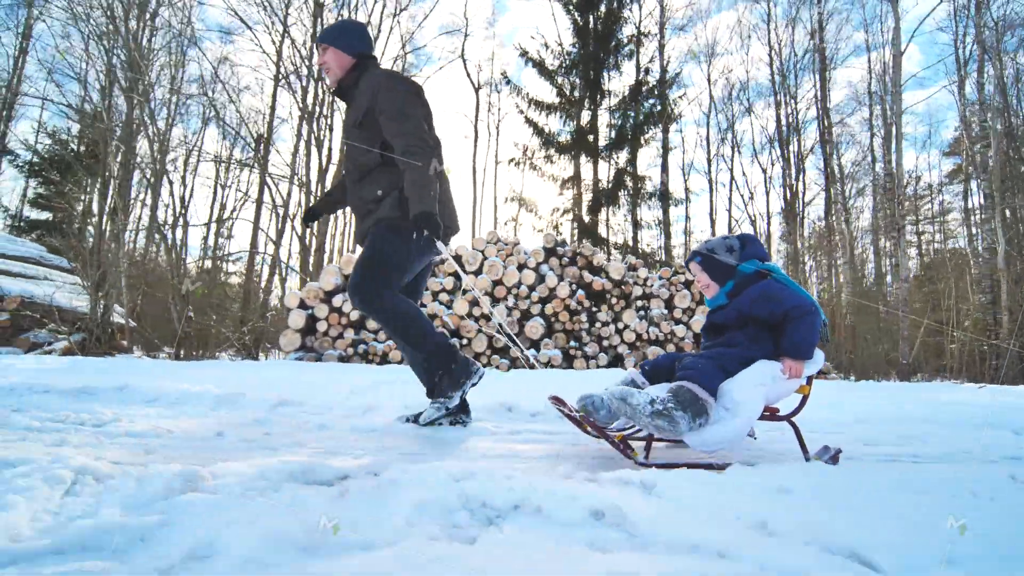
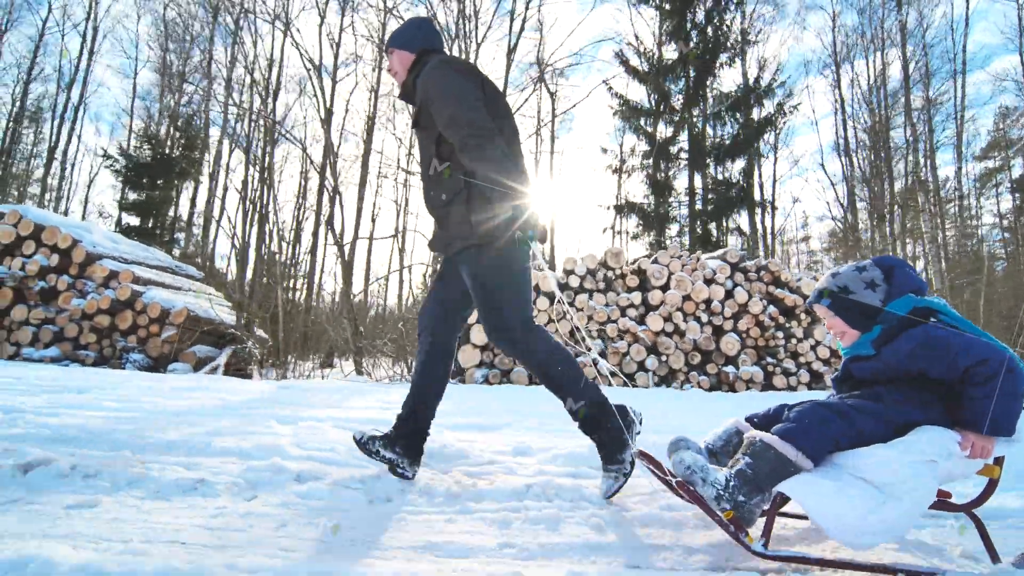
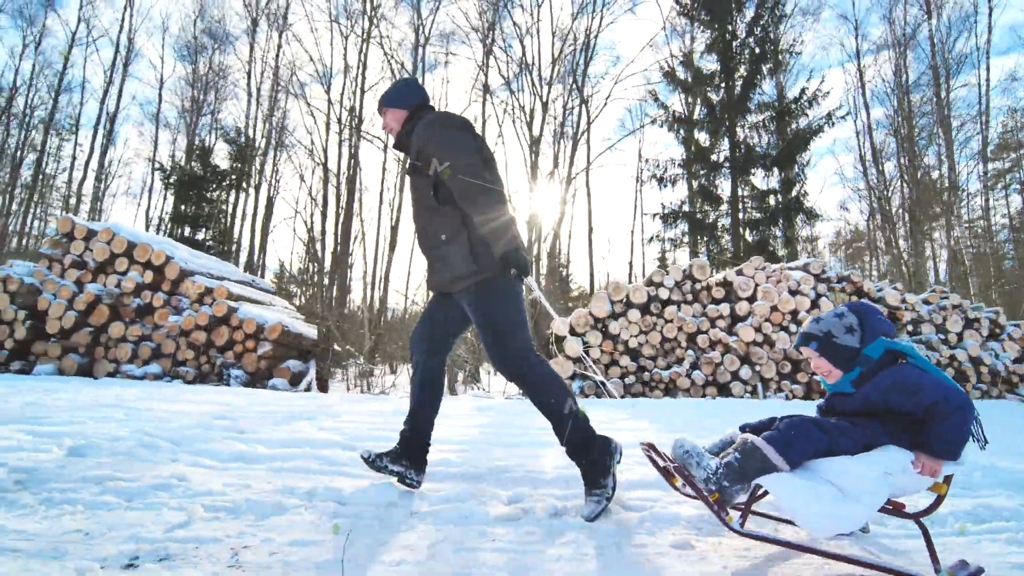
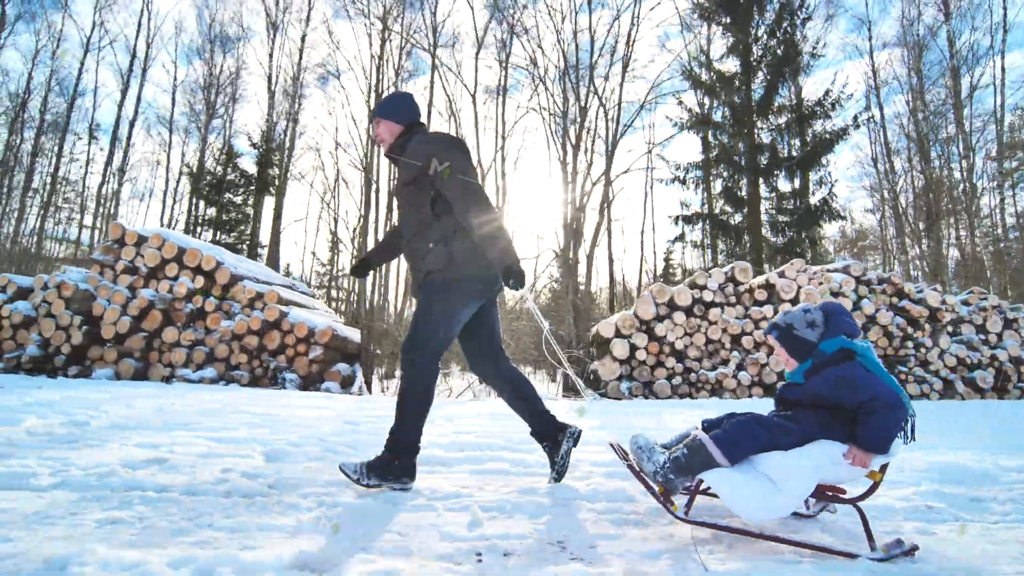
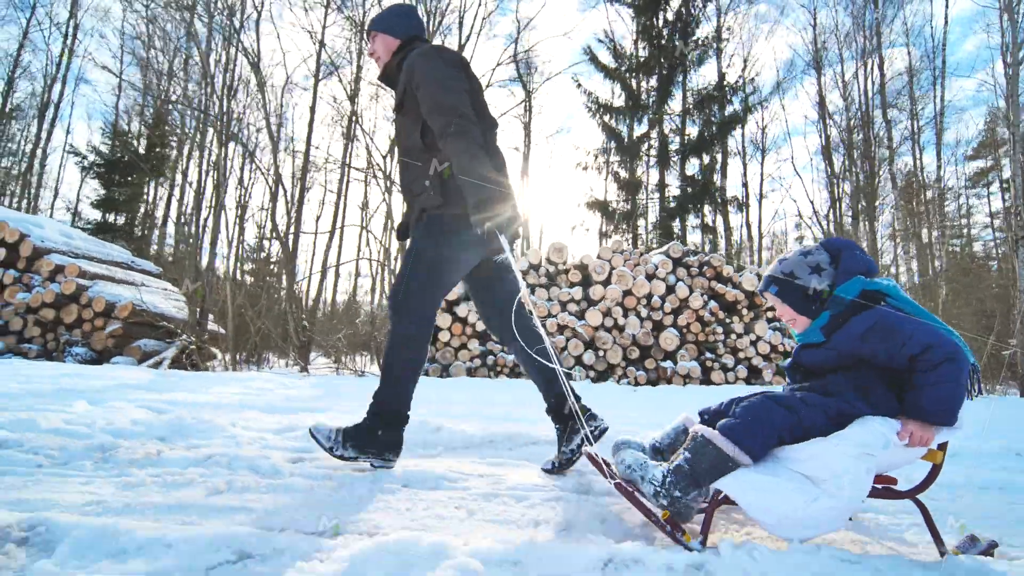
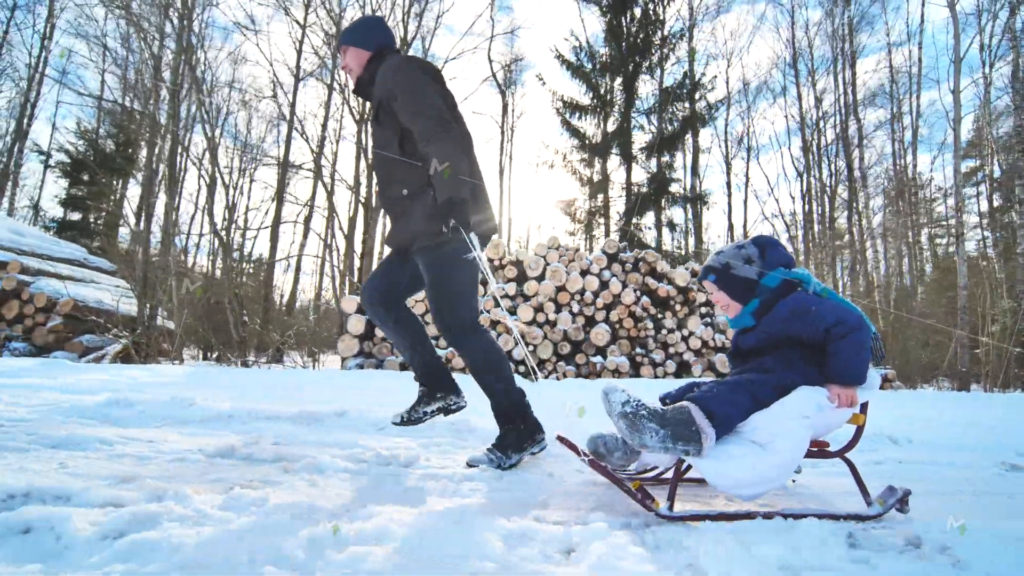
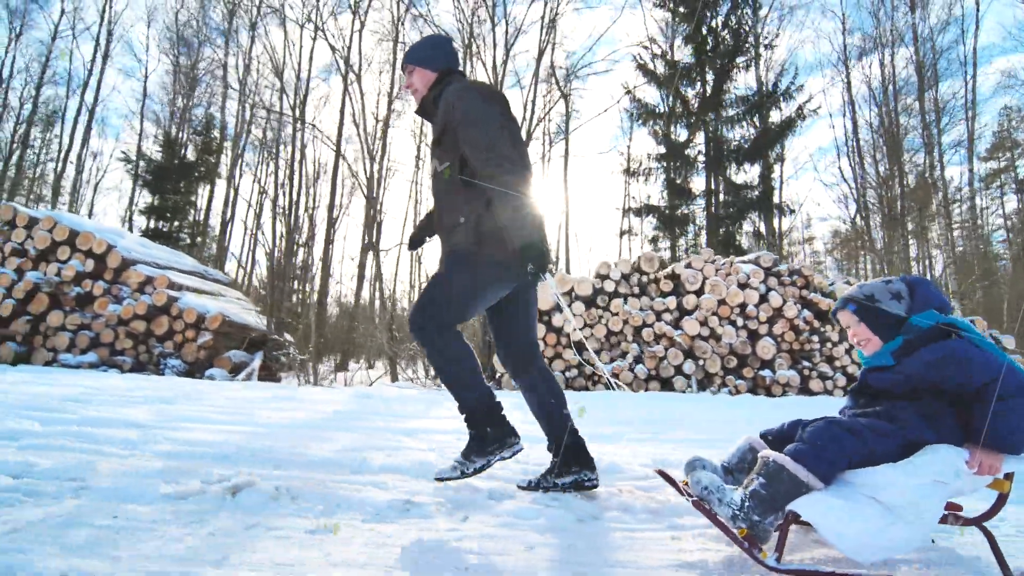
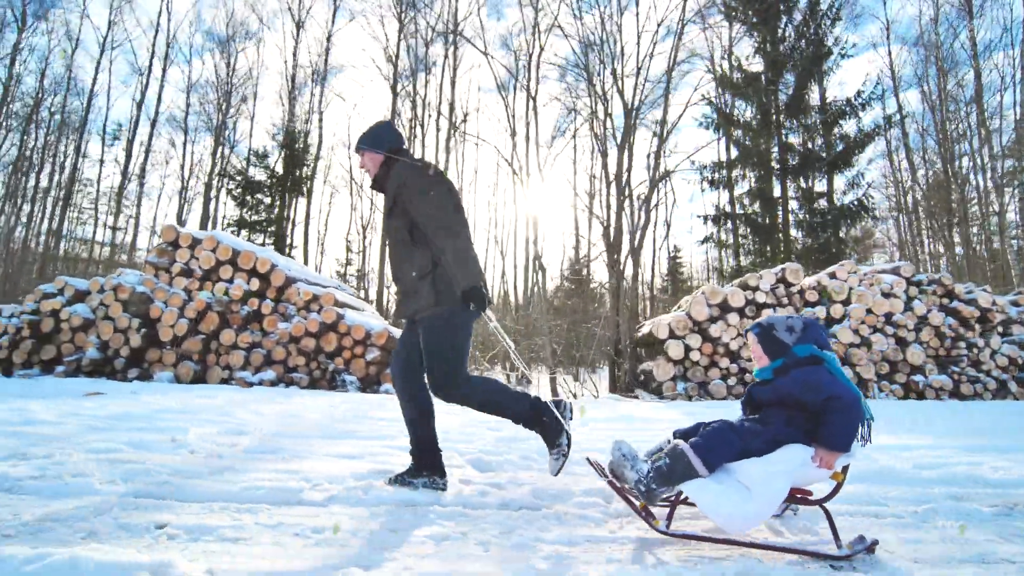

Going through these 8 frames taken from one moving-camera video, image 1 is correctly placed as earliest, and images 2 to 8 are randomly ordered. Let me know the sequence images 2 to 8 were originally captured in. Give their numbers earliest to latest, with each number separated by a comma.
6, 5, 2, 7, 3, 4, 8
